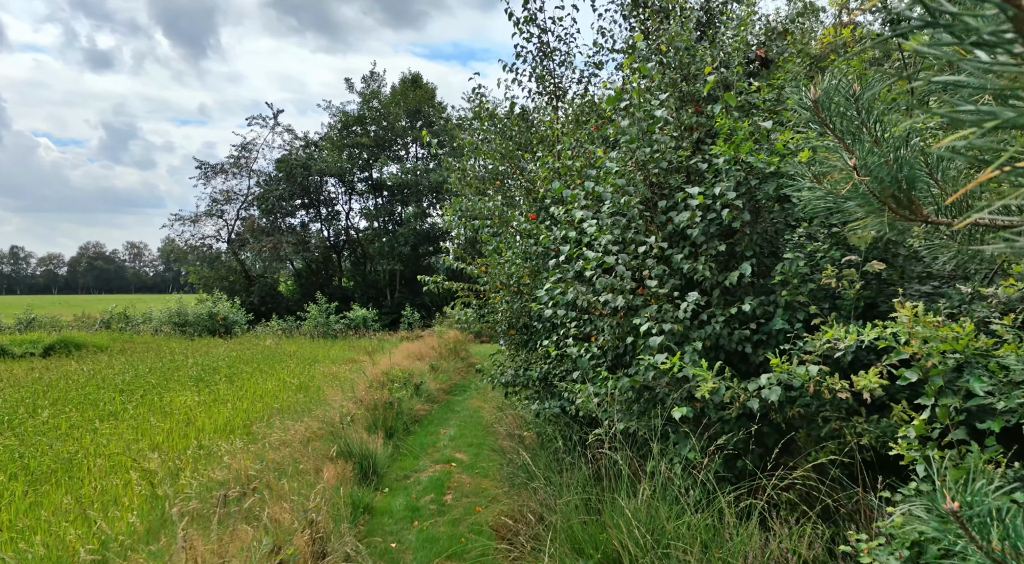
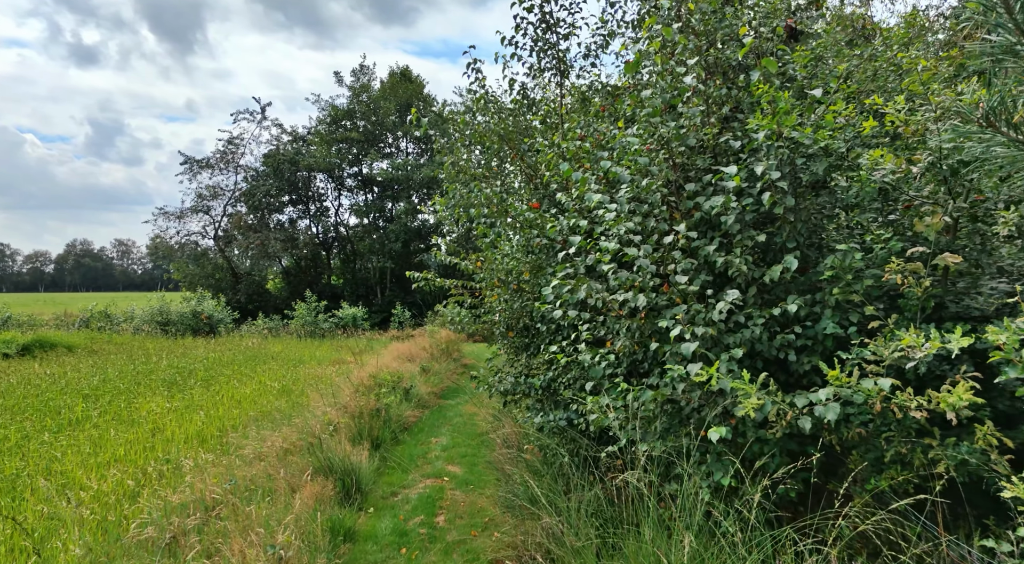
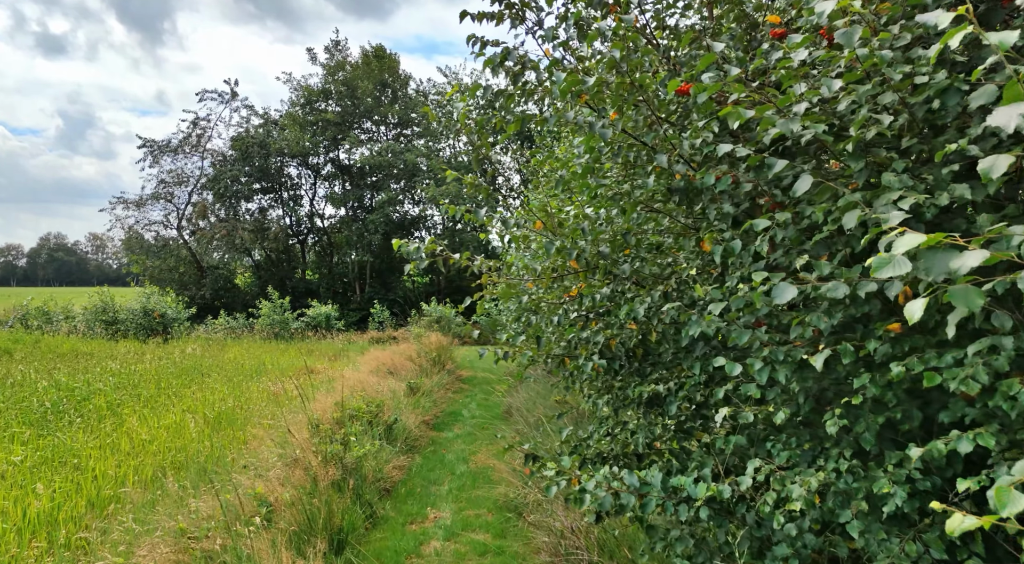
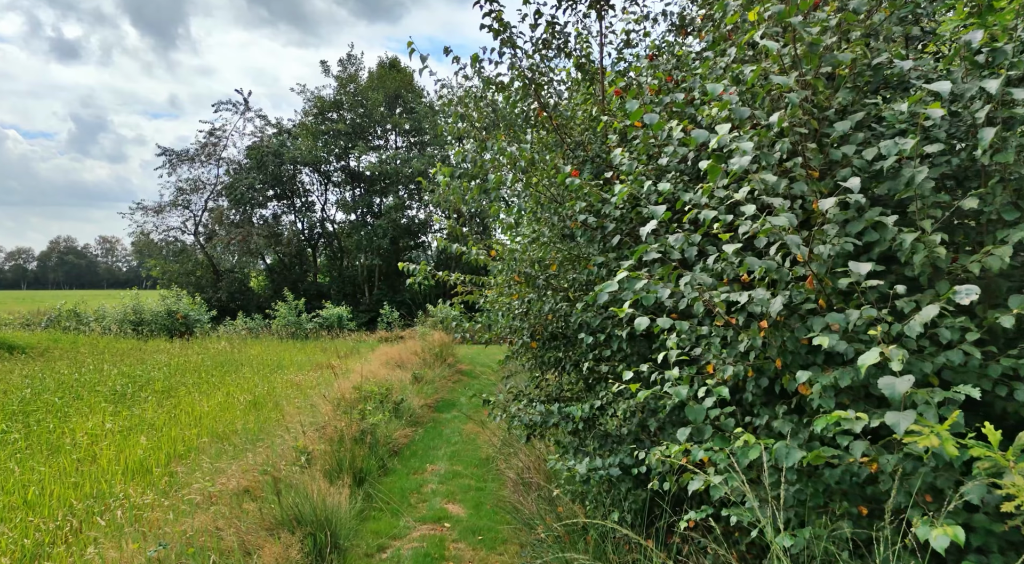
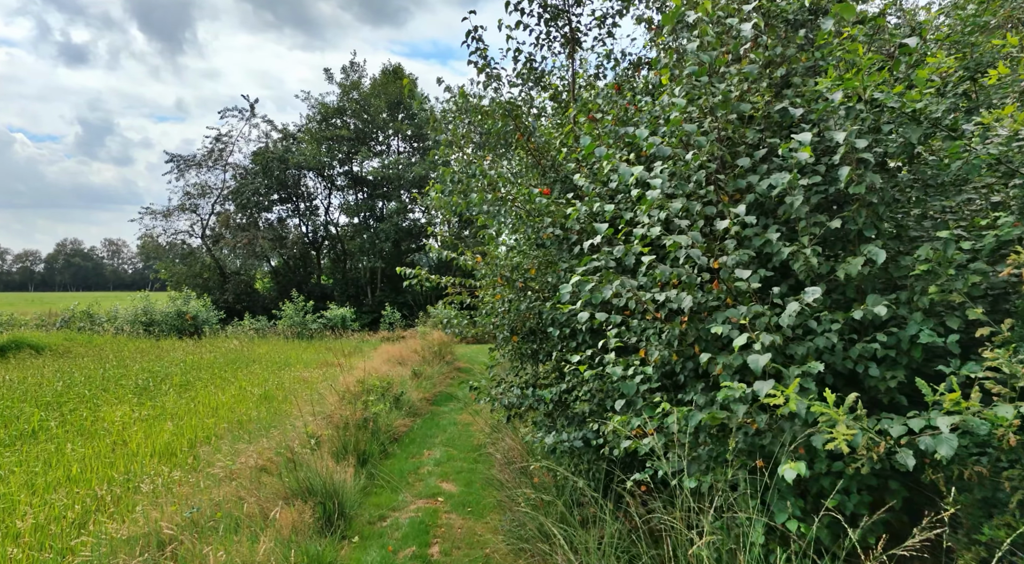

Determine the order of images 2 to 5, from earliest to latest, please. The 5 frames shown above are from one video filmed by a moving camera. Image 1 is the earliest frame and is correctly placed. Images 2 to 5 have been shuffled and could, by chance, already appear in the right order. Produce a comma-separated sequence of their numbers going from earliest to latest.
2, 5, 4, 3
